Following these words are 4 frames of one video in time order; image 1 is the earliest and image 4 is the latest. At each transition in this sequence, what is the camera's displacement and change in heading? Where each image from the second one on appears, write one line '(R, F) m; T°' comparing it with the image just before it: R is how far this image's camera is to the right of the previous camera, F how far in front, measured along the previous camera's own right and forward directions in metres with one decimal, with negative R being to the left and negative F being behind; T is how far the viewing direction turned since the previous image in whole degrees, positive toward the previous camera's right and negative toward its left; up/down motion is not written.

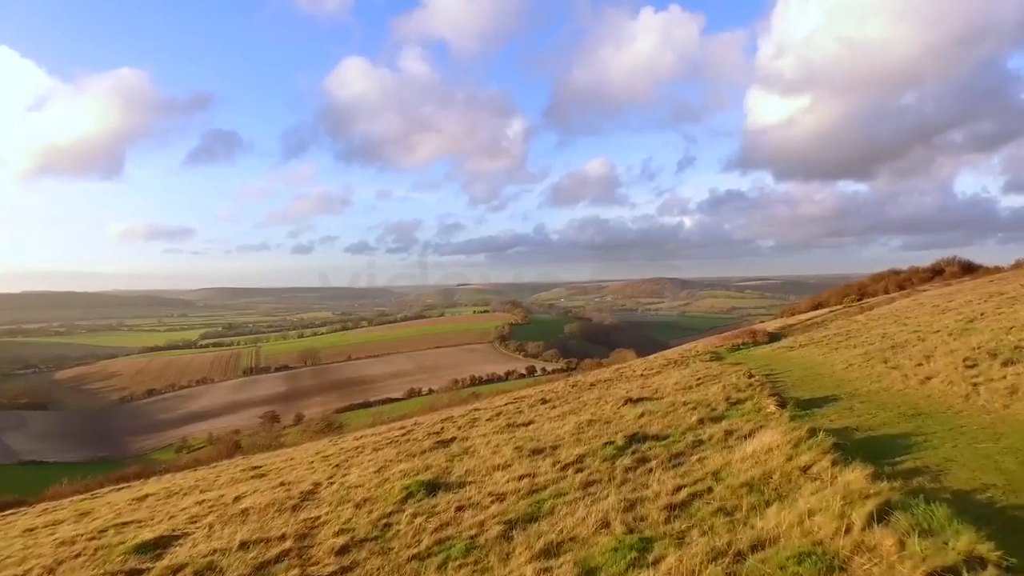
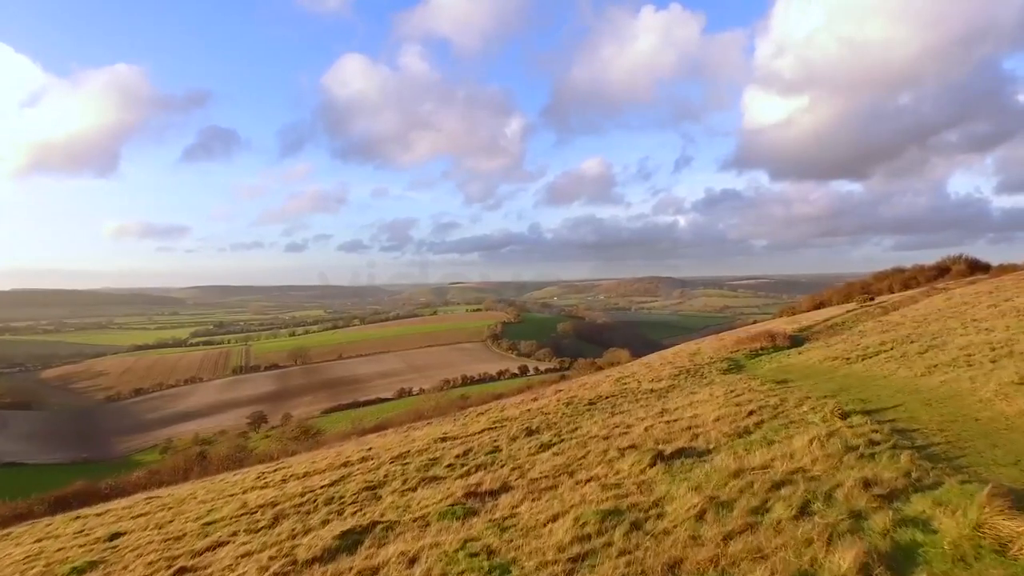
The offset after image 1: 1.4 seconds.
(+0.3, +2.5) m; +1°
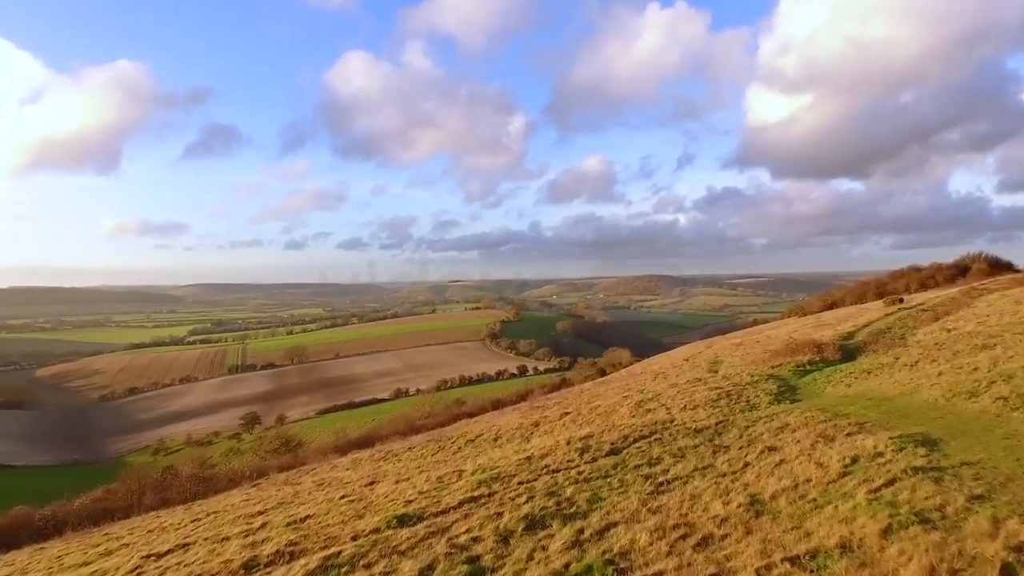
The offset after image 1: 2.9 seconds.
(+0.1, +3.0) m; 0°
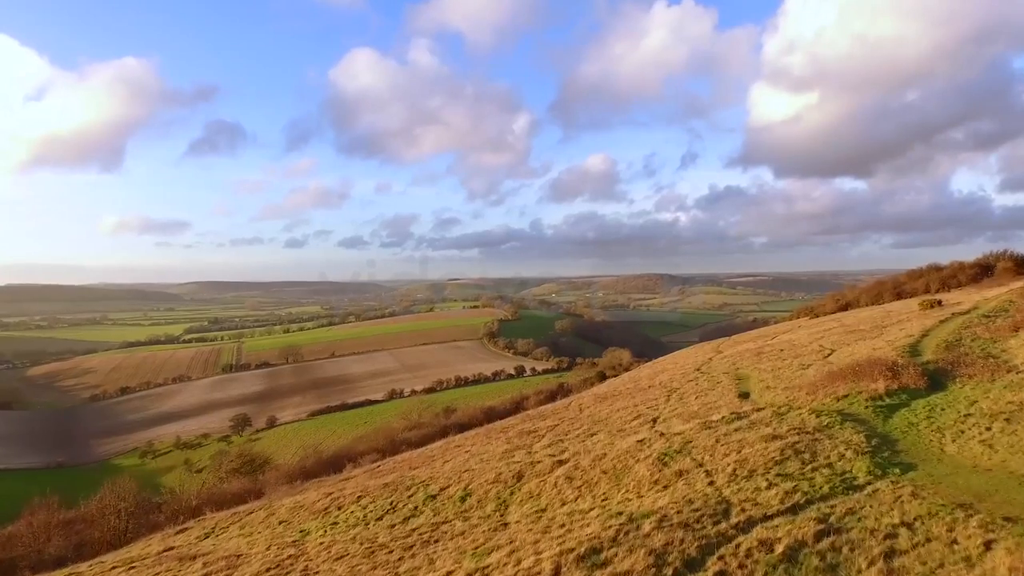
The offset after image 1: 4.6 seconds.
(+0.5, +3.8) m; 0°
